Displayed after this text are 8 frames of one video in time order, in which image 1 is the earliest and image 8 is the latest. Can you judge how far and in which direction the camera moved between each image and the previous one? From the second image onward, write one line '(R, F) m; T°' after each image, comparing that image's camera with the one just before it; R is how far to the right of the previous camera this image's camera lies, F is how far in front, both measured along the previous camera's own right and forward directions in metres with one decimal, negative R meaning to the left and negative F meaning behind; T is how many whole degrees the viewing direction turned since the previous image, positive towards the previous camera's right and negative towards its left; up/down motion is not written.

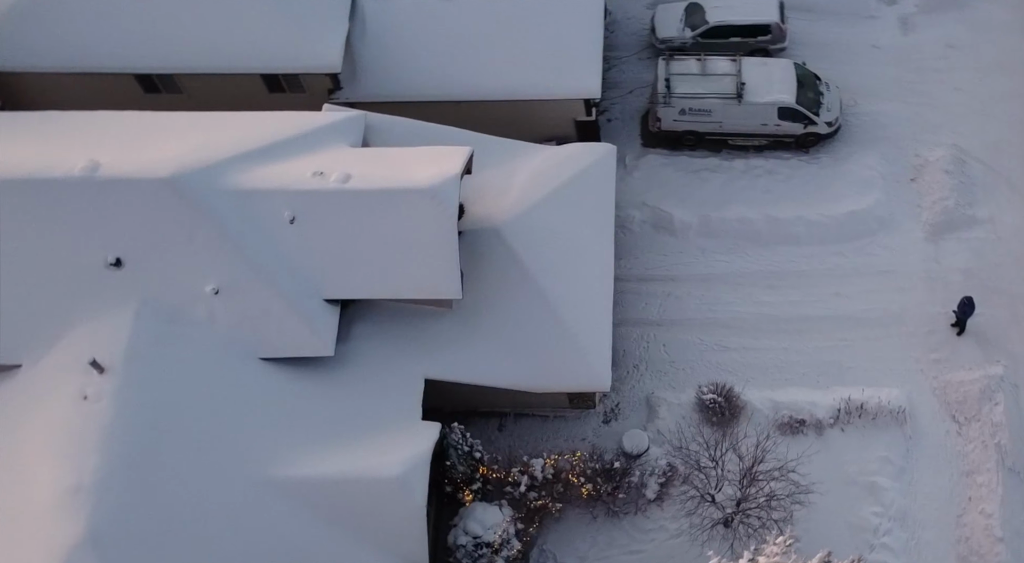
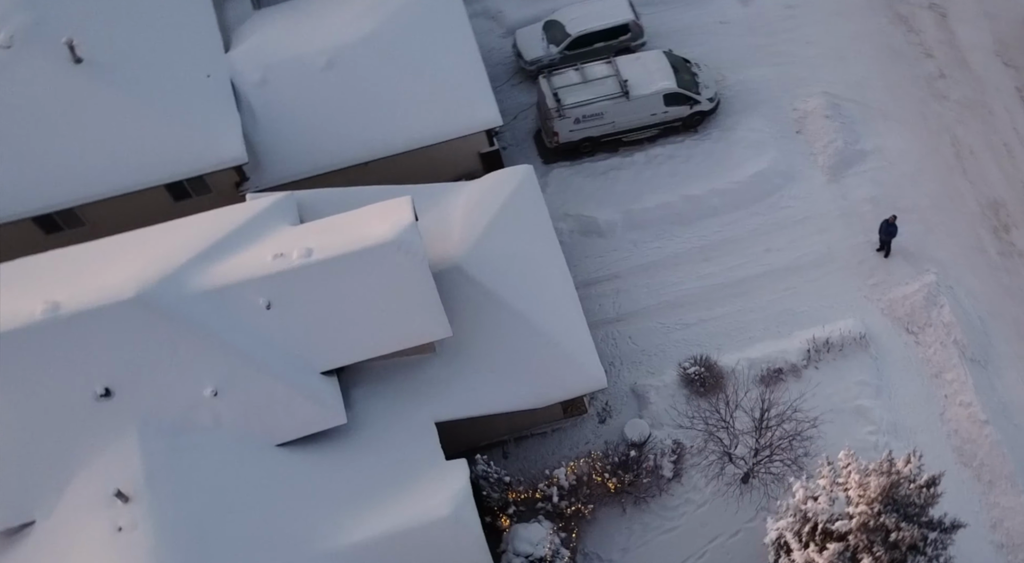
(-0.9, -0.3) m; +6°
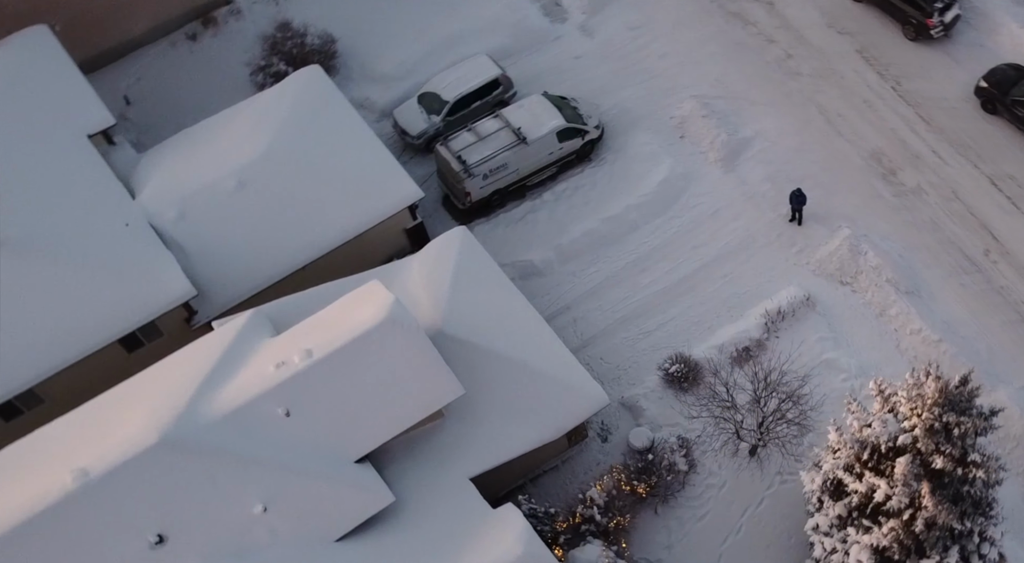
(-1.1, -0.5) m; +7°
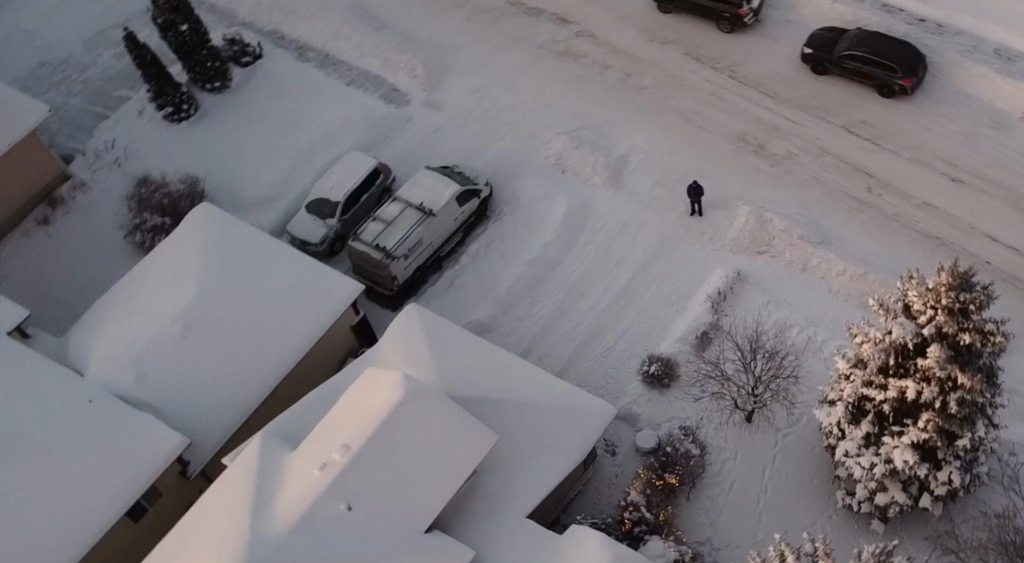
(-1.5, -0.5) m; +8°
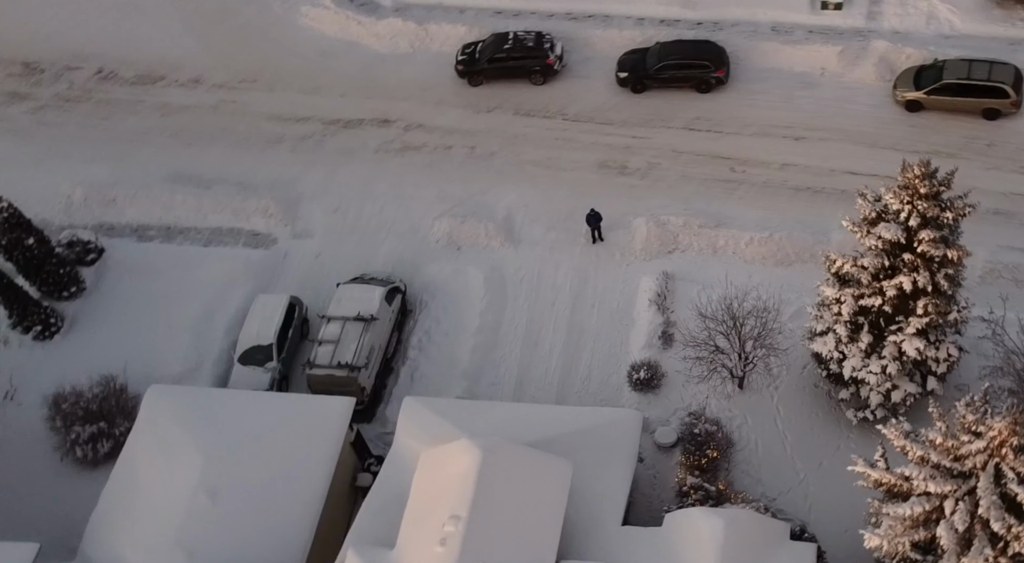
(-2.5, -0.8) m; +10°
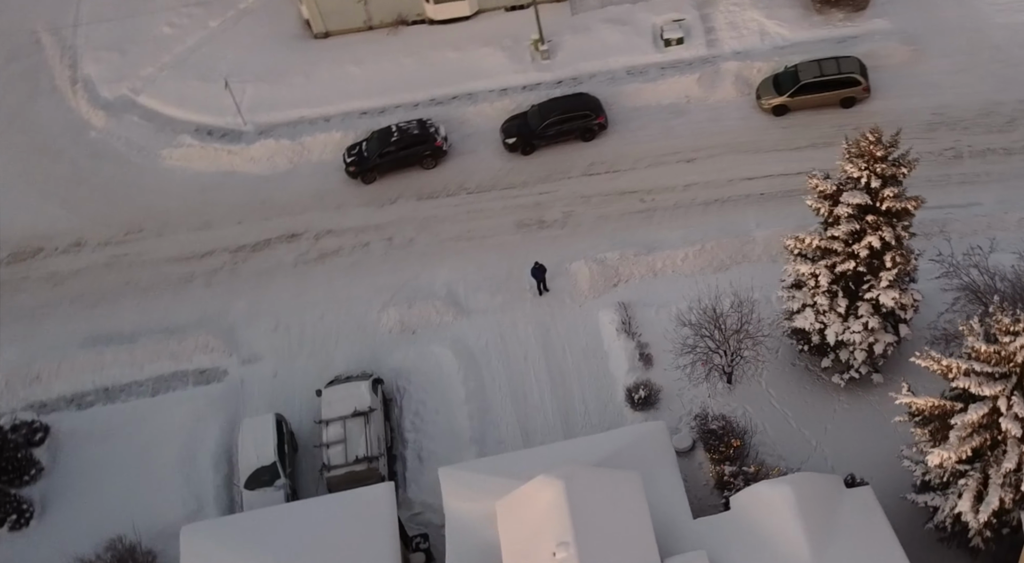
(-2.4, -0.8) m; +9°
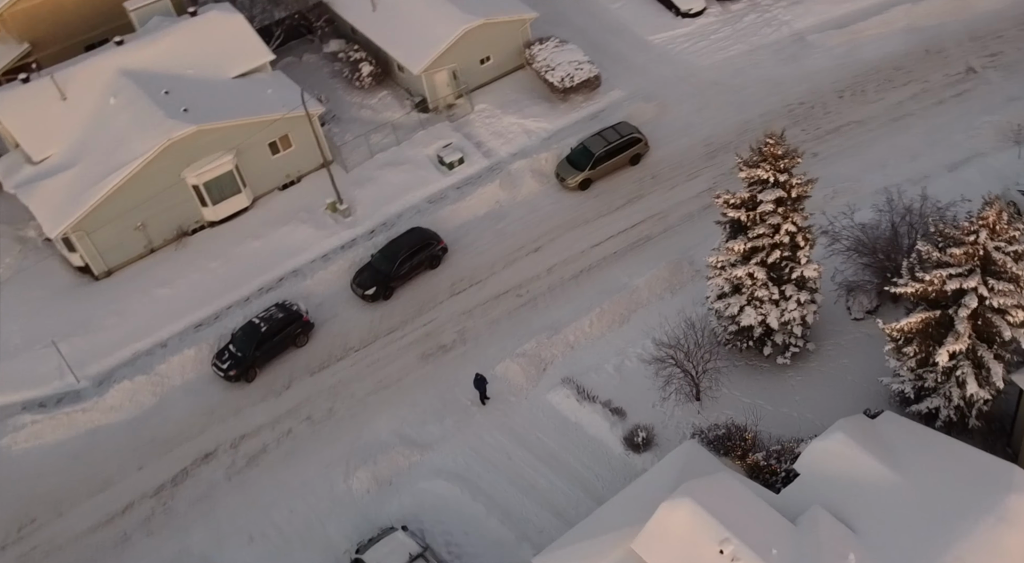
(-5.1, -1.6) m; +16°
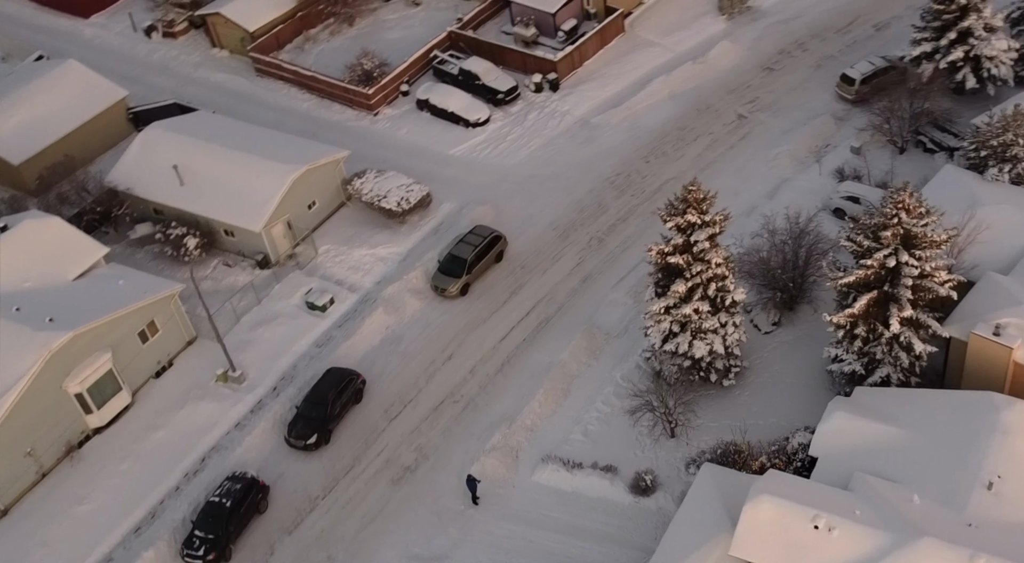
(-5.7, -3.3) m; +14°
